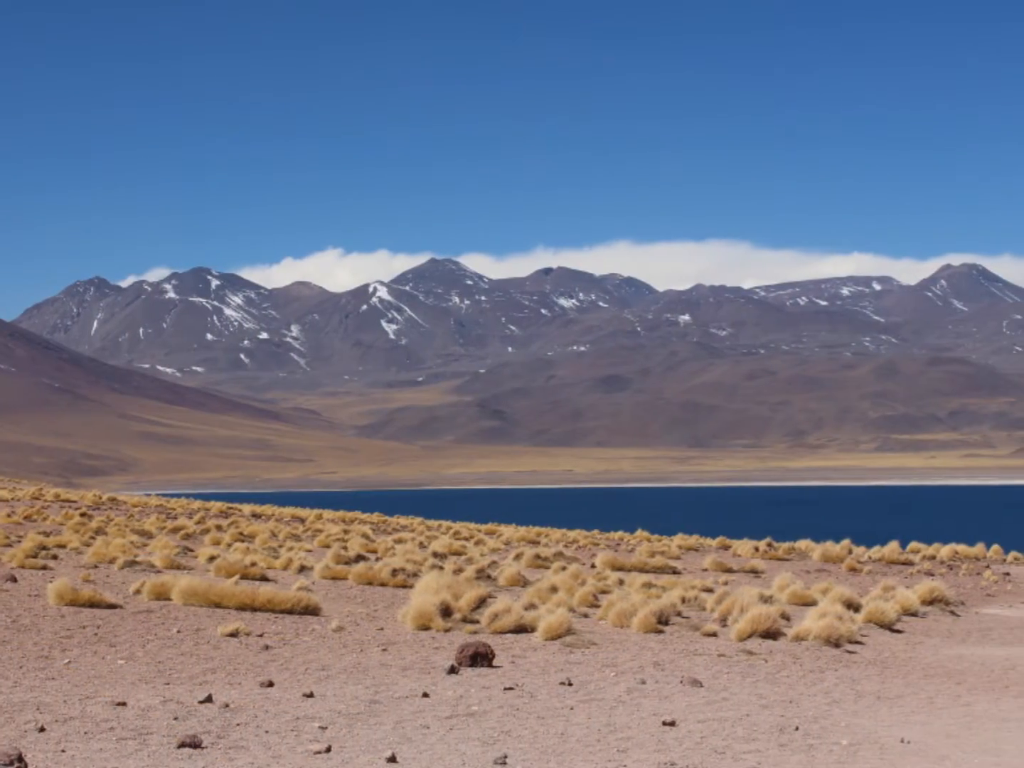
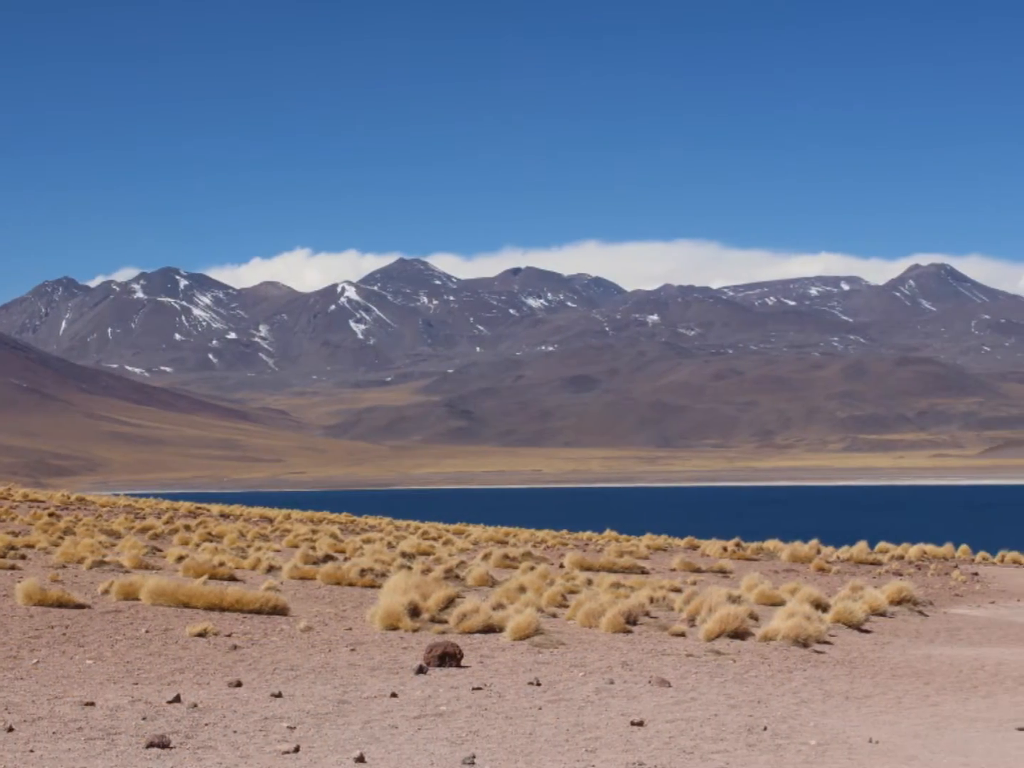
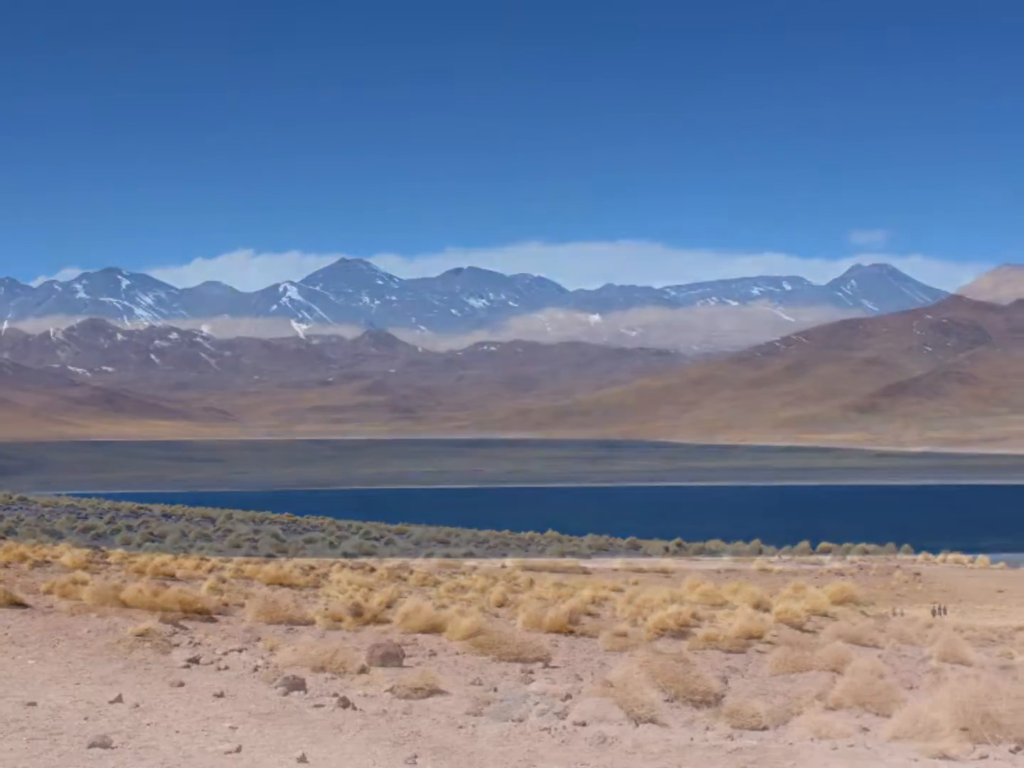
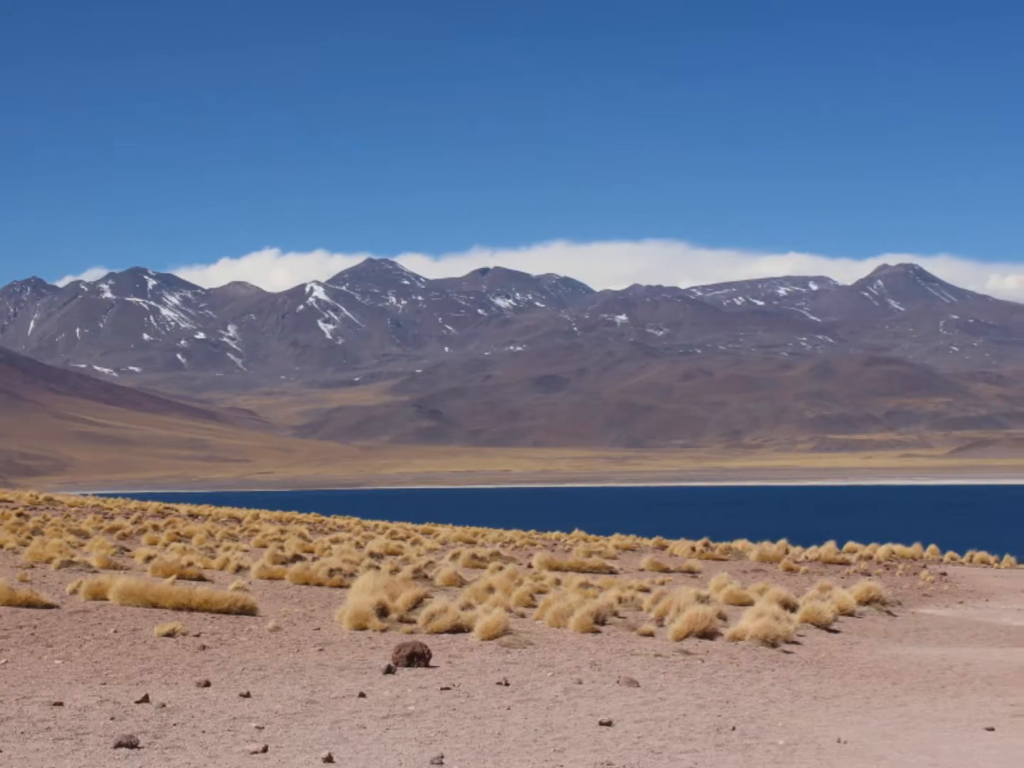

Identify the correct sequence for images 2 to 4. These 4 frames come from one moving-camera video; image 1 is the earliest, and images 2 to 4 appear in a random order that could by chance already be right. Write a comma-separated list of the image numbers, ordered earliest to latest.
2, 4, 3
